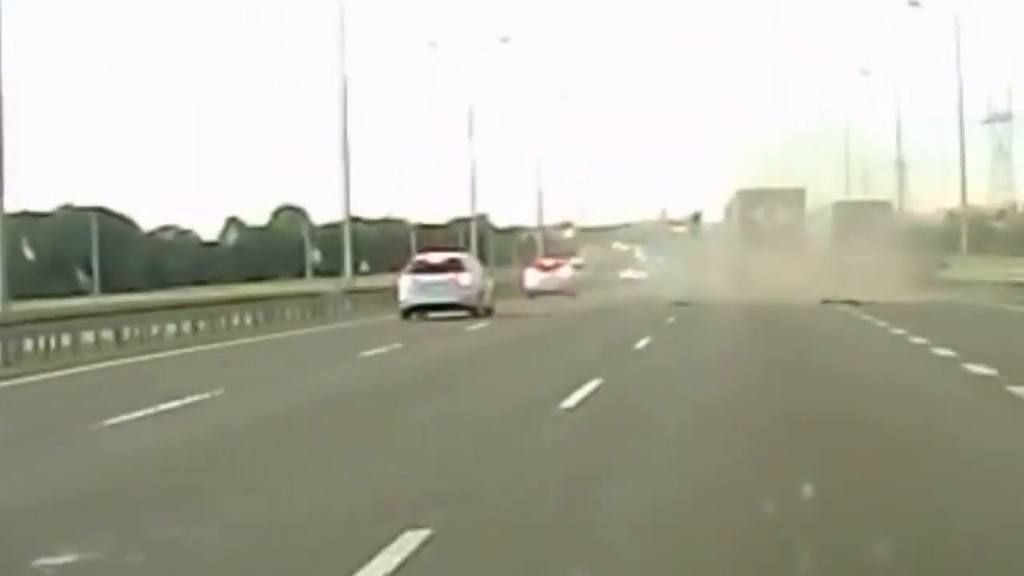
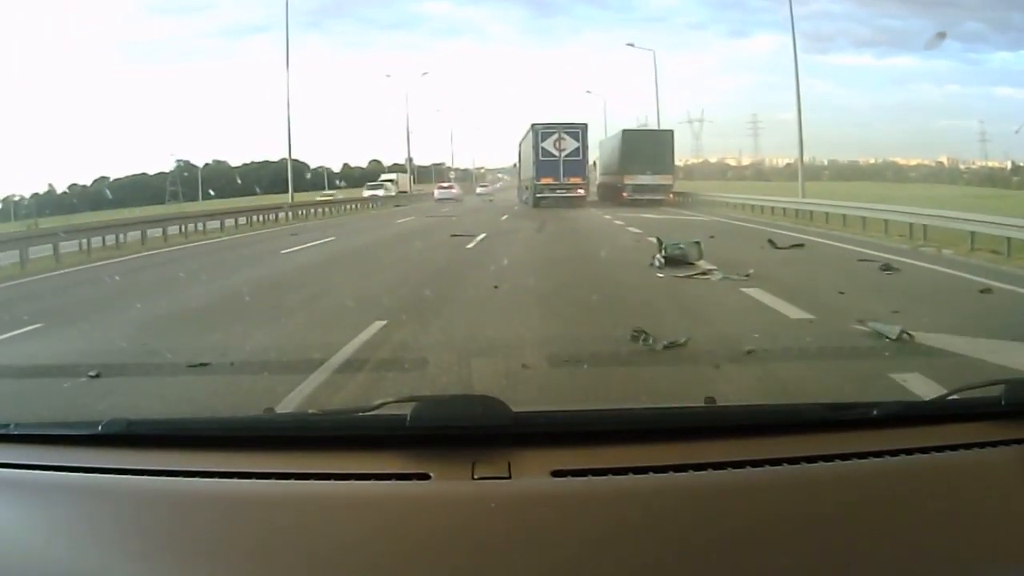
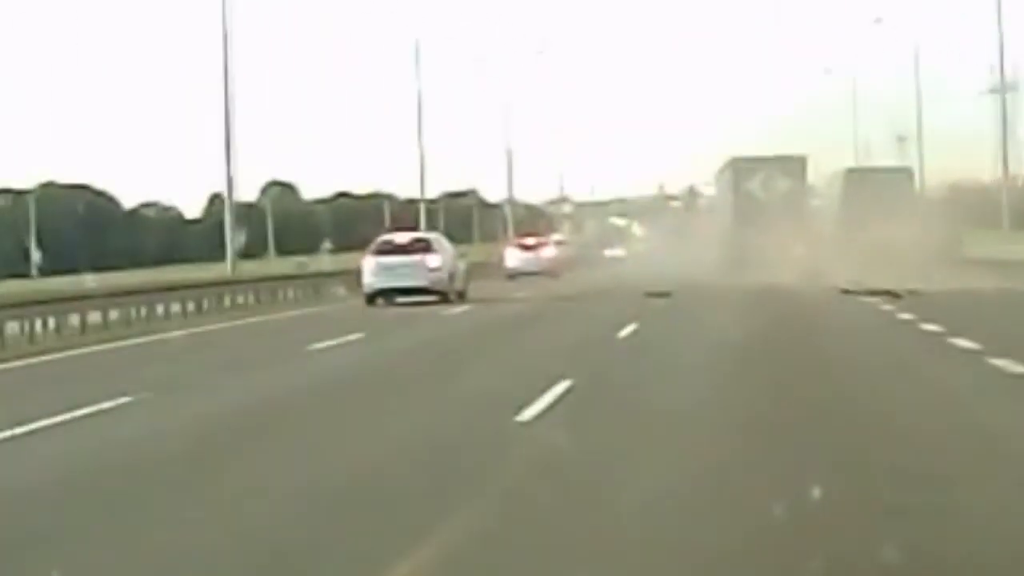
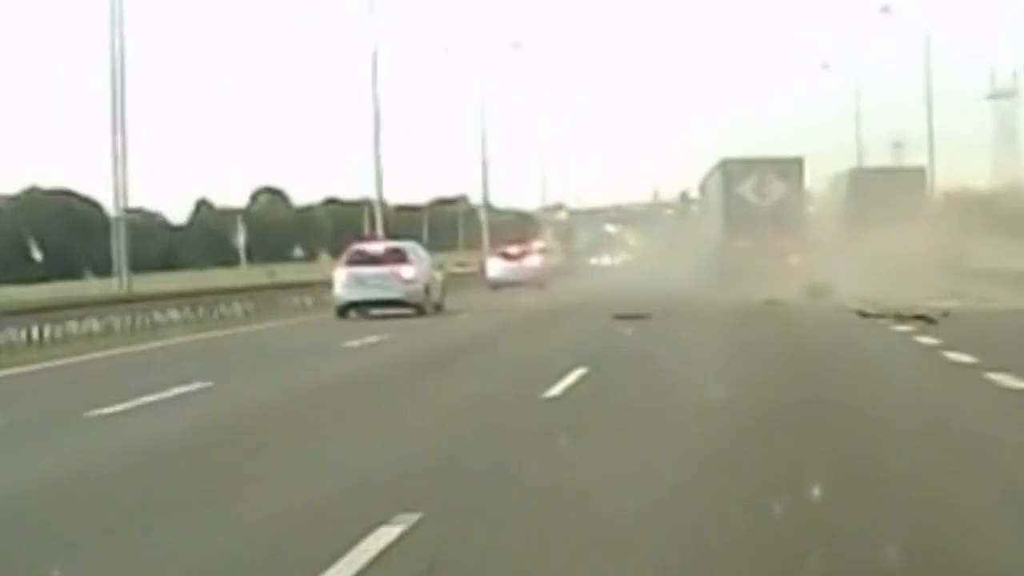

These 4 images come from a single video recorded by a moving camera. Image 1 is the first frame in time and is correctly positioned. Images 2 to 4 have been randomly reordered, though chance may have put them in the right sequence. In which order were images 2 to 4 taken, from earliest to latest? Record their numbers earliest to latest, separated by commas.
3, 4, 2
